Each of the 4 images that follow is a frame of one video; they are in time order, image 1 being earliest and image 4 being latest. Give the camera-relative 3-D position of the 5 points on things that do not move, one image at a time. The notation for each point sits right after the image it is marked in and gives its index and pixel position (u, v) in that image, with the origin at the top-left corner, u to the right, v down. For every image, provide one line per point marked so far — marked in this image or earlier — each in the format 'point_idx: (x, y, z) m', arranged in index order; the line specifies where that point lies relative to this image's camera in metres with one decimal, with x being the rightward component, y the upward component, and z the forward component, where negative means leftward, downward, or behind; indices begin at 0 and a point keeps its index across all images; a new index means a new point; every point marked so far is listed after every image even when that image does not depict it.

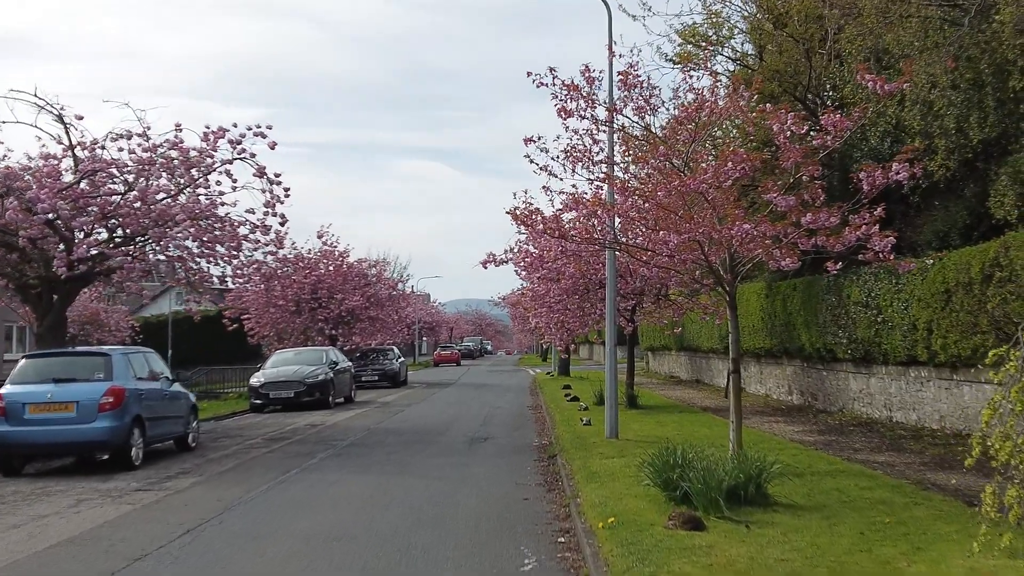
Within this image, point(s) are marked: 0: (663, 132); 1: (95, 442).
0: (+1.5, +1.5, +10.4) m
1: (-4.6, -1.7, +11.8) m
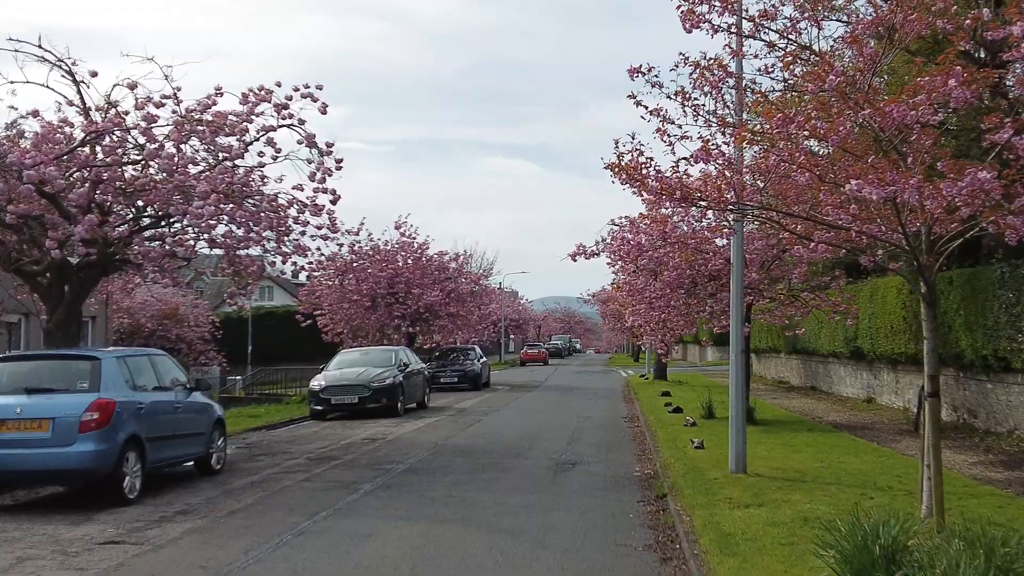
0: (+2.2, +1.6, +7.3) m
1: (-3.8, -1.6, +9.3) m
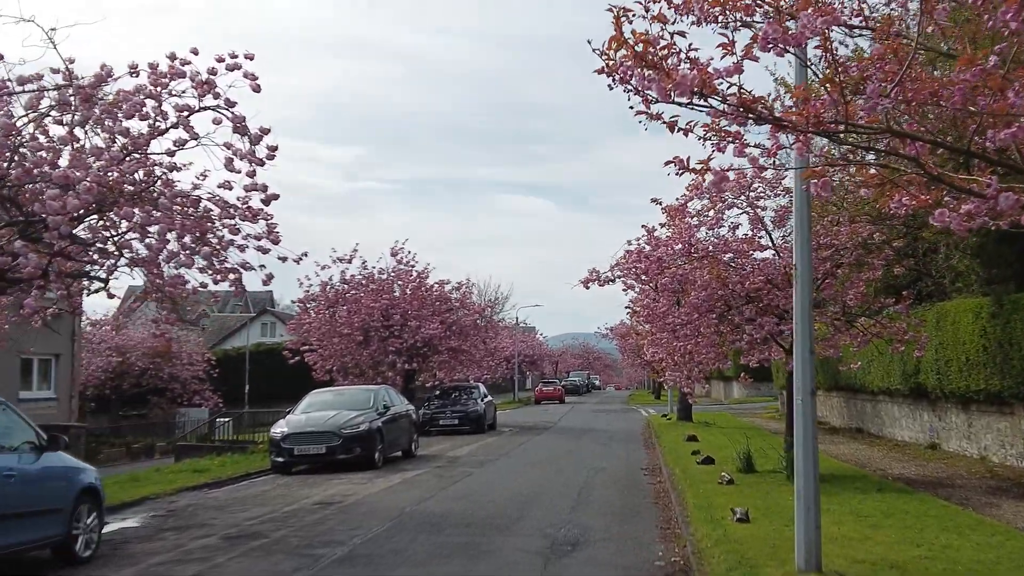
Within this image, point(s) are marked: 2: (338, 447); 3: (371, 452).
0: (+1.9, +1.6, +4.2) m
1: (-4.0, -1.7, +6.1) m
2: (-2.7, -2.5, +16.9) m
3: (-2.3, -2.6, +17.4) m
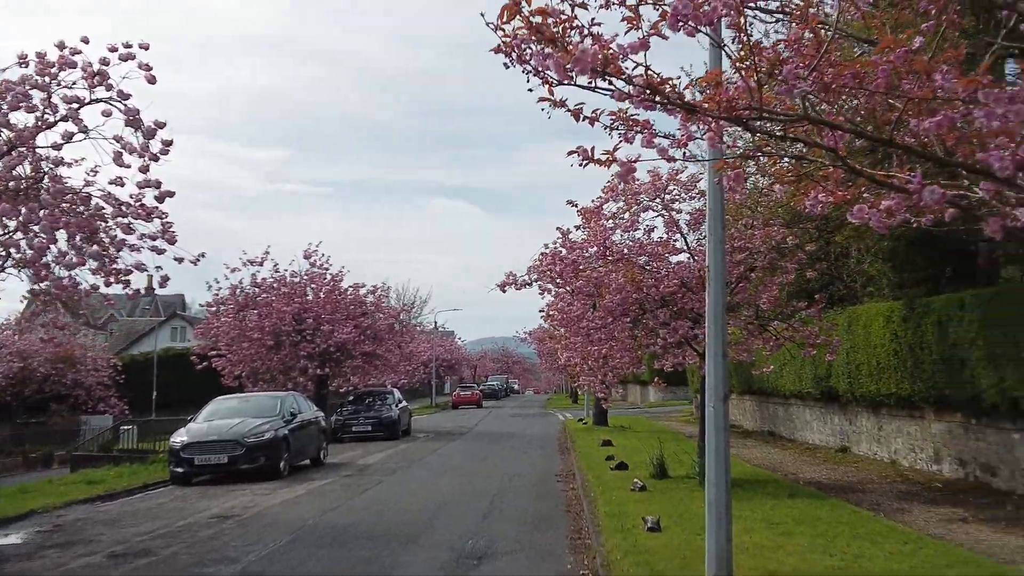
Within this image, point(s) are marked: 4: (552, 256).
0: (+1.5, +1.6, +3.9) m
1: (-4.5, -1.7, +5.4) m
2: (-4.1, -2.5, +16.3) m
3: (-3.7, -2.7, +16.8) m
4: (+0.5, +0.4, +15.0) m
